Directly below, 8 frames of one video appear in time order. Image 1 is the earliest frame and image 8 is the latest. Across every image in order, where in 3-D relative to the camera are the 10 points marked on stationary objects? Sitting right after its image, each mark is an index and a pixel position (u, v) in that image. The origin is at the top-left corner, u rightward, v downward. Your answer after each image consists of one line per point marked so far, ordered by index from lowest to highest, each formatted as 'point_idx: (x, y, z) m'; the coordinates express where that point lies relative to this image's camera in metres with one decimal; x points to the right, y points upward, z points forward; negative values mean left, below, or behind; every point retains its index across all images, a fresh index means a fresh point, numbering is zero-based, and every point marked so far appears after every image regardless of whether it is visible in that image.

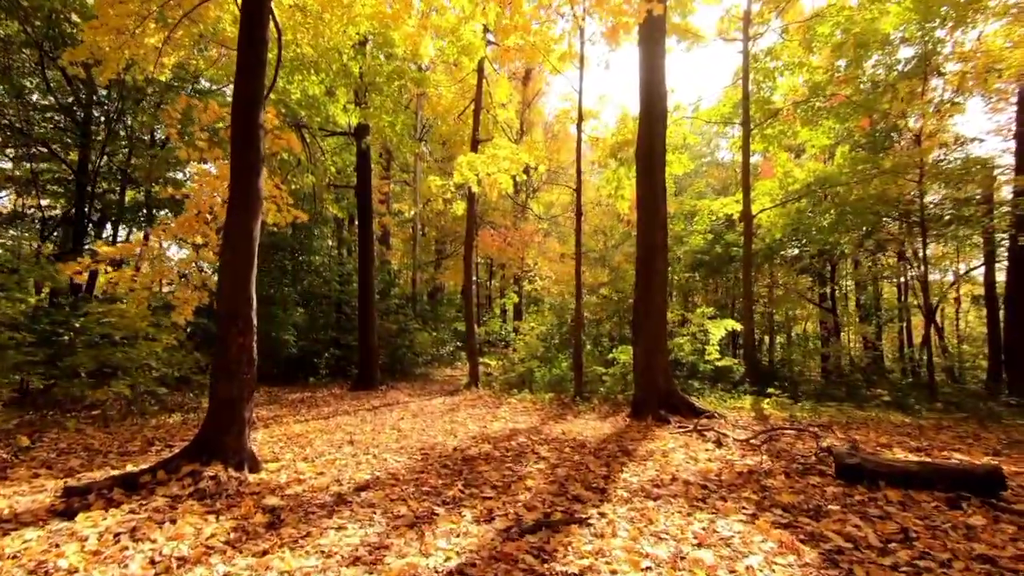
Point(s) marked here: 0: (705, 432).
0: (+2.5, -1.9, +6.5) m
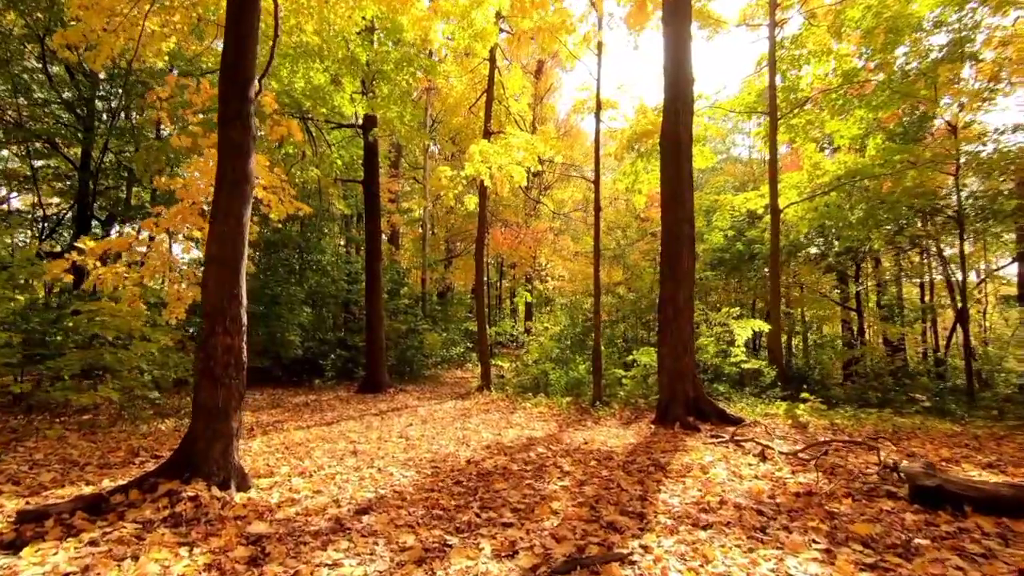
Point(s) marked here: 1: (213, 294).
0: (+2.7, -1.8, +5.9) m
1: (-2.4, -0.1, +4.0) m
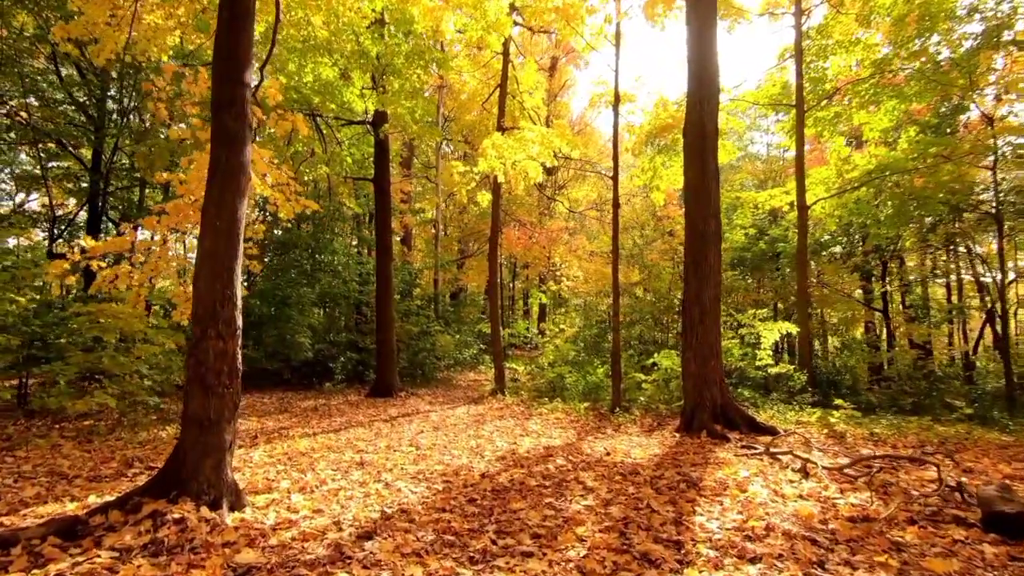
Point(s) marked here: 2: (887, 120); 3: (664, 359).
0: (+2.9, -1.8, +5.4) m
1: (-2.2, -0.1, +3.6) m
2: (+8.8, +3.9, +11.8) m
3: (+3.2, -1.5, +10.5) m
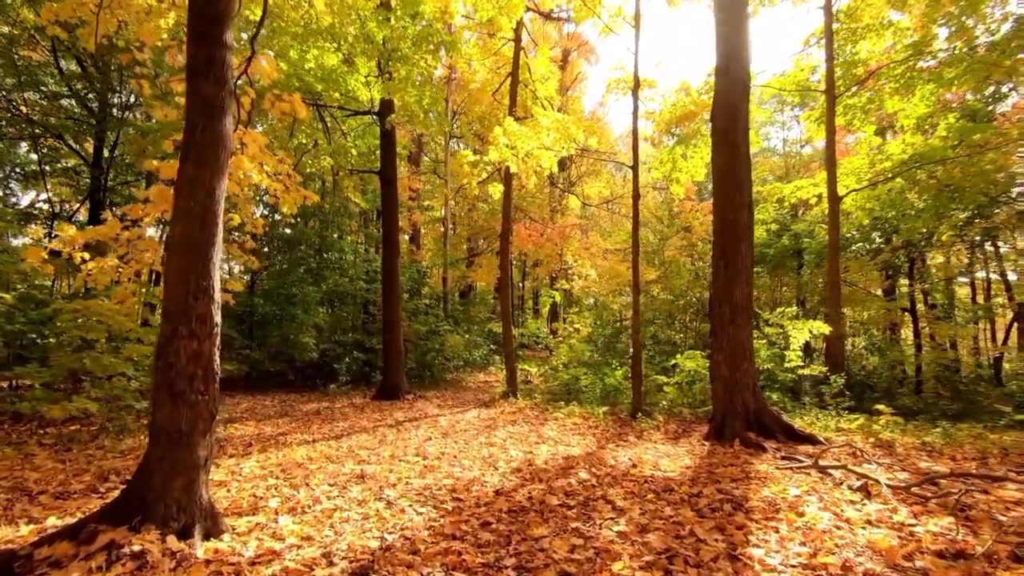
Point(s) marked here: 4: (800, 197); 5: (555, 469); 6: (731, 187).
0: (+3.1, -1.7, +4.8) m
1: (-2.1, 0.0, +3.1) m
2: (+9.1, +4.0, +11.1) m
3: (+3.4, -1.4, +9.9) m
4: (+7.4, +2.3, +12.9) m
5: (+0.4, -1.8, +5.2) m
6: (+3.1, +1.4, +7.1) m
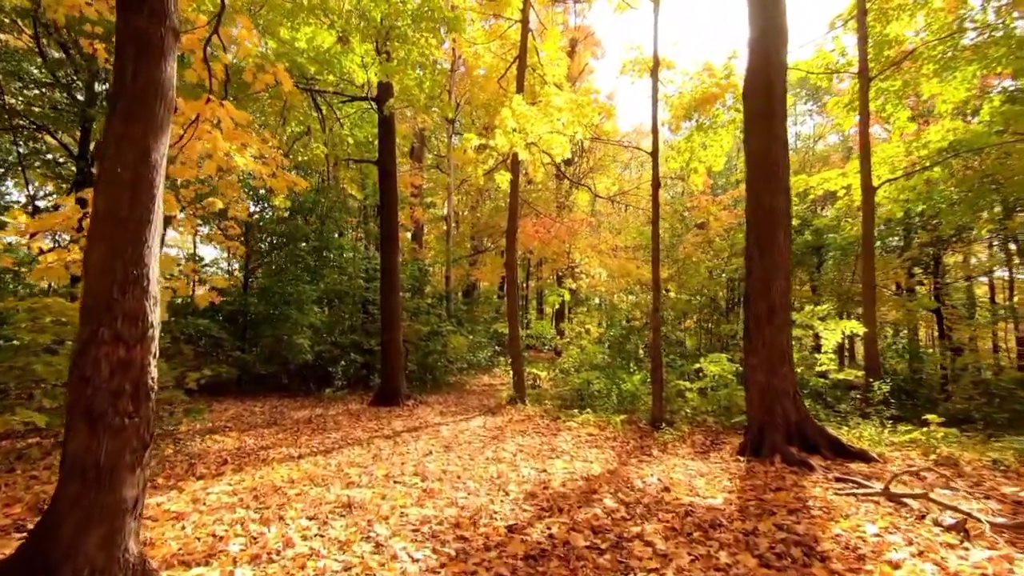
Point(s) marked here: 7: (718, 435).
0: (+3.2, -1.7, +4.1) m
1: (-2.0, 0.0, +2.4) m
2: (+9.2, +4.0, +10.3) m
3: (+3.6, -1.4, +9.1) m
4: (+7.5, +2.4, +12.2) m
5: (+0.6, -1.8, +4.4) m
6: (+3.2, +1.5, +6.3) m
7: (+2.9, -2.1, +7.2) m
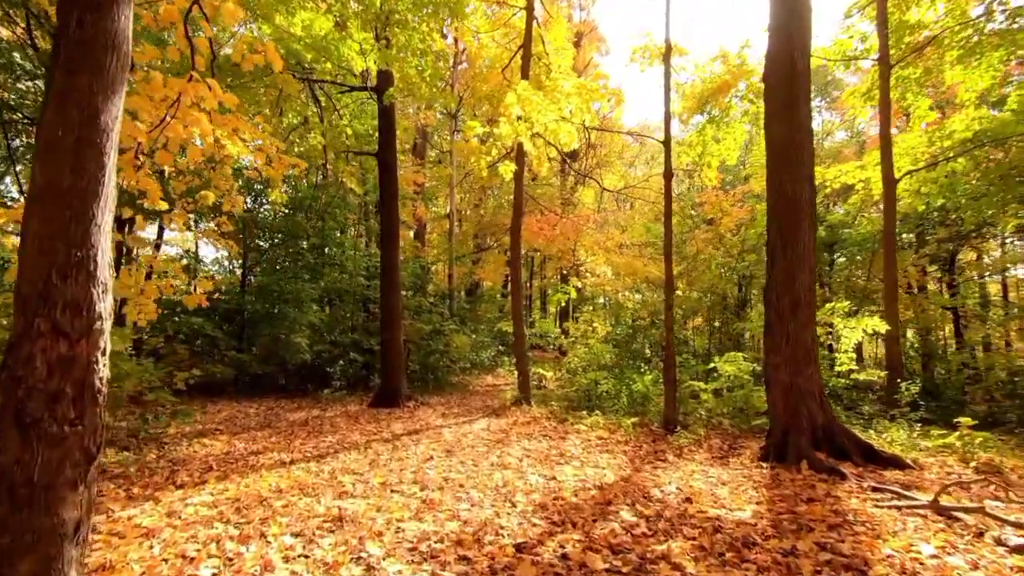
0: (+3.2, -1.6, +3.7) m
1: (-1.9, +0.1, +2.0) m
2: (+9.3, +4.1, +9.9) m
3: (+3.6, -1.3, +8.7) m
4: (+7.6, +2.4, +11.7) m
5: (+0.6, -1.7, +4.0) m
6: (+3.3, +1.5, +5.9) m
7: (+3.0, -2.0, +6.8) m
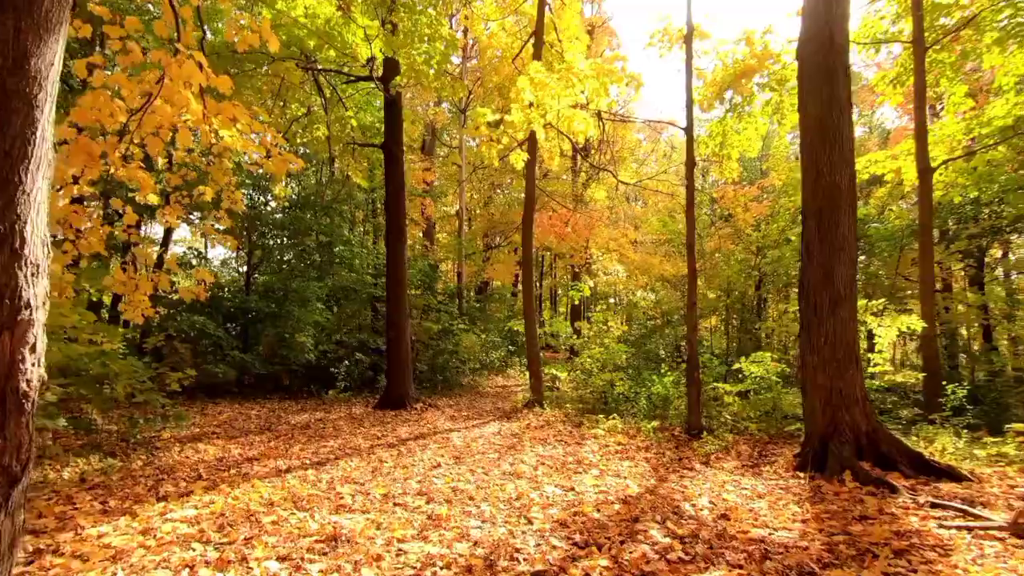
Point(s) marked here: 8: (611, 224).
0: (+3.3, -1.6, +3.2) m
1: (-1.9, +0.2, +1.7) m
2: (+9.5, +4.2, +9.3) m
3: (+3.8, -1.2, +8.2) m
4: (+7.9, +2.5, +11.2) m
5: (+0.7, -1.7, +3.6) m
6: (+3.4, +1.6, +5.4) m
7: (+3.1, -1.9, +6.3) m
8: (+2.9, +1.9, +14.8) m
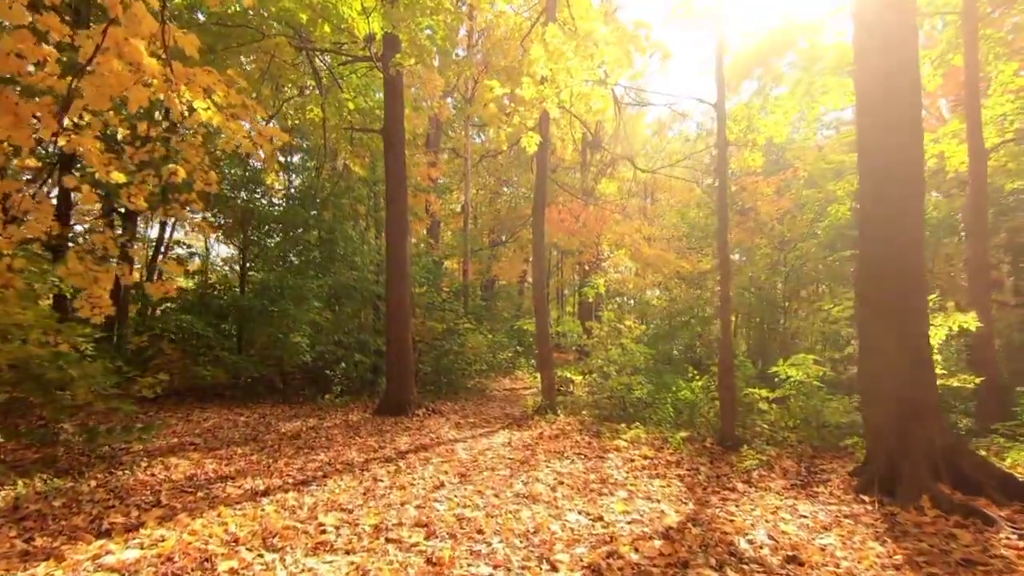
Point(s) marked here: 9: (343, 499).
0: (+3.4, -1.5, +2.4) m
1: (-1.8, +0.2, +0.9) m
2: (+9.7, +4.3, +8.5) m
3: (+4.0, -1.2, +7.4) m
4: (+8.1, +2.6, +10.4) m
5: (+0.8, -1.6, +2.9) m
6: (+3.5, +1.7, +4.7) m
7: (+3.3, -1.9, +5.5) m
8: (+3.1, +2.0, +14.1) m
9: (-1.4, -1.7, +4.1) m
